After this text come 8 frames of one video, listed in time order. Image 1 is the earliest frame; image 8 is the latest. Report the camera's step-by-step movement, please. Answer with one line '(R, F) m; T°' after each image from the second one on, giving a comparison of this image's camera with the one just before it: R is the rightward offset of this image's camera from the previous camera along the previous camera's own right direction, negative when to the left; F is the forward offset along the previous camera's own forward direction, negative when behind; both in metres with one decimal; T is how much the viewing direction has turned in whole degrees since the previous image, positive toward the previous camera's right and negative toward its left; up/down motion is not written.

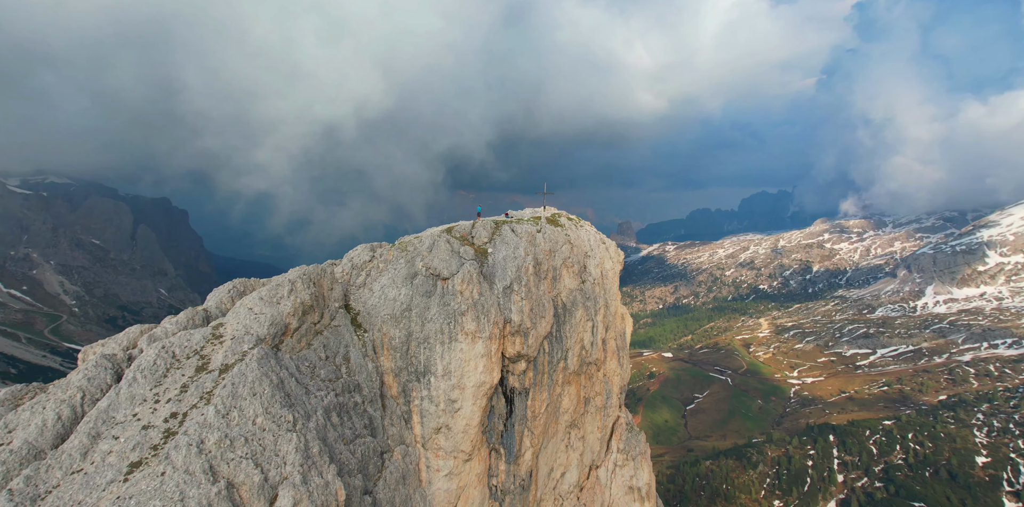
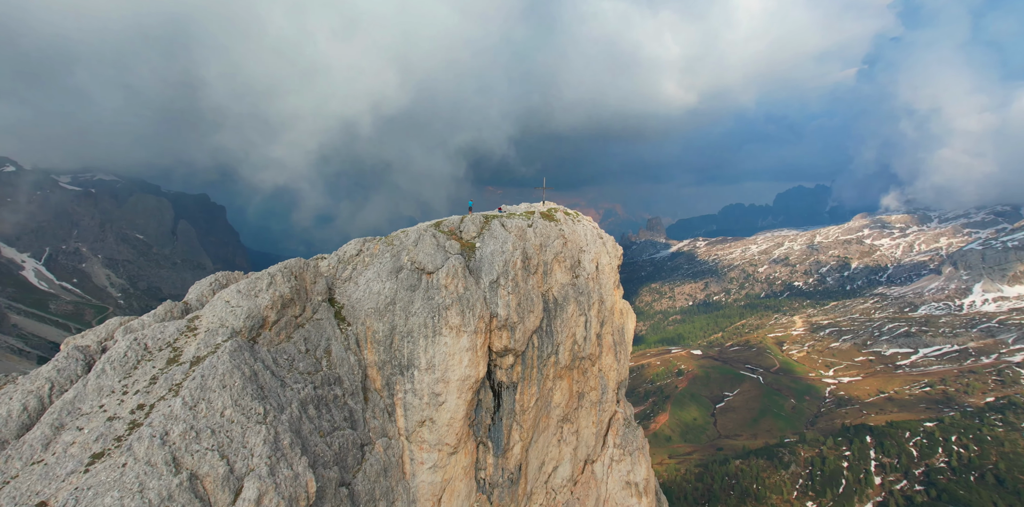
(+1.9, 0.0) m; -1°
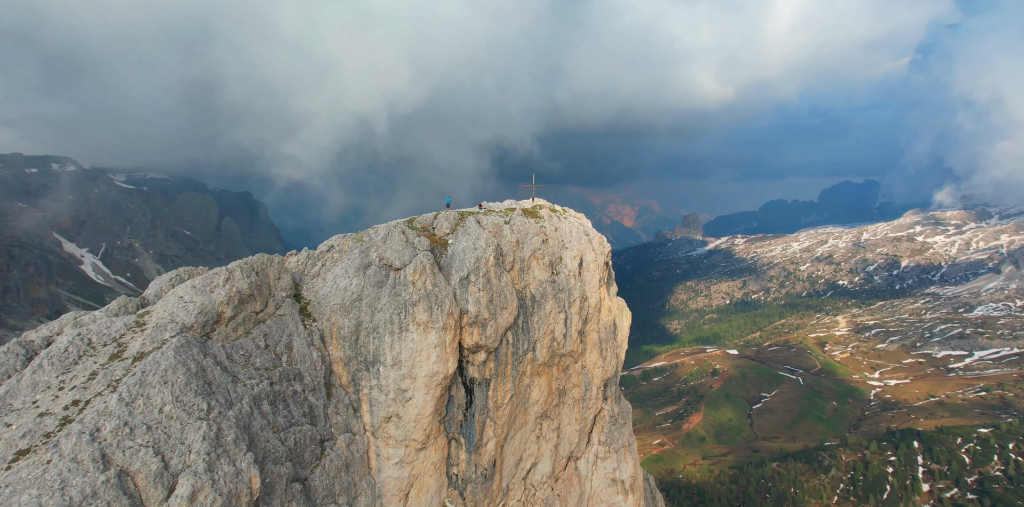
(+2.8, +0.2) m; -1°
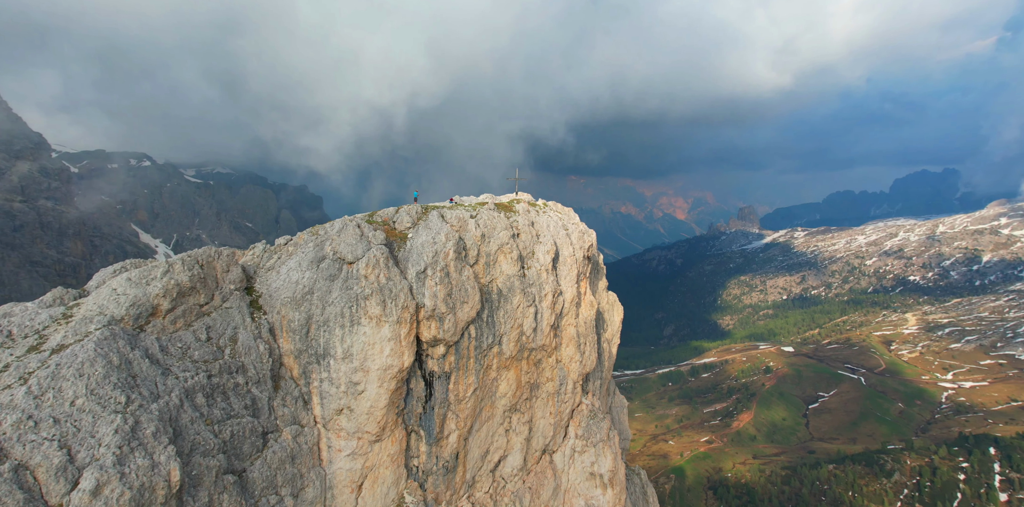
(+4.0, +0.3) m; -1°
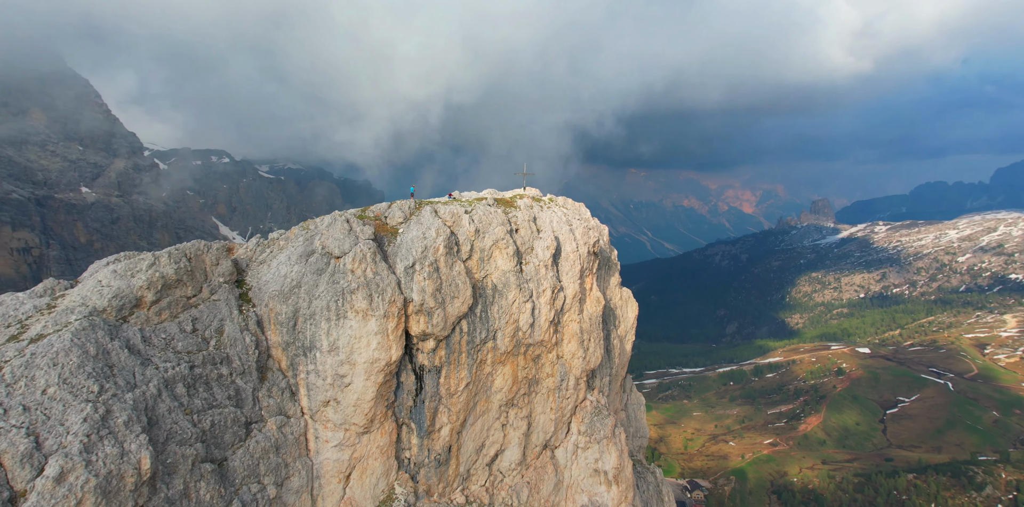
(+3.0, +0.2) m; -3°
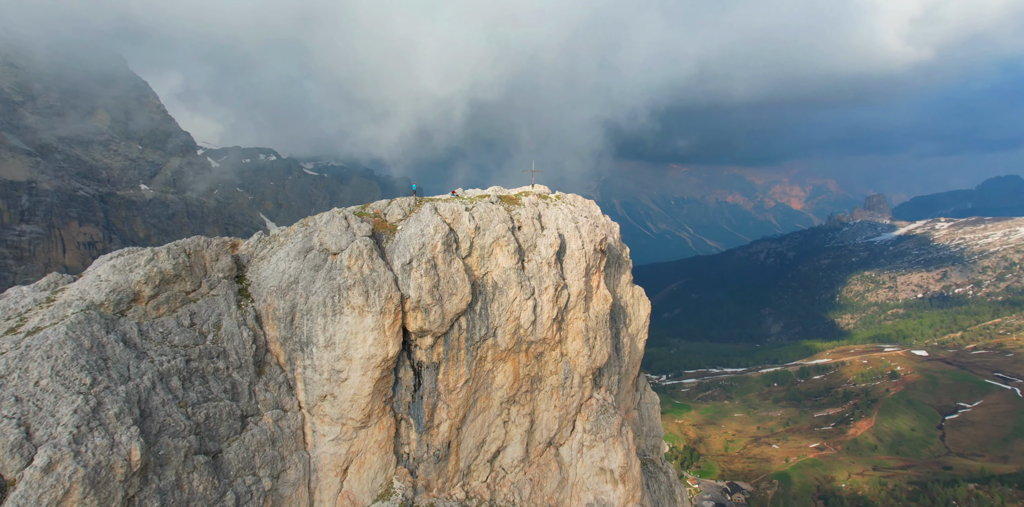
(+1.8, 0.0) m; -2°
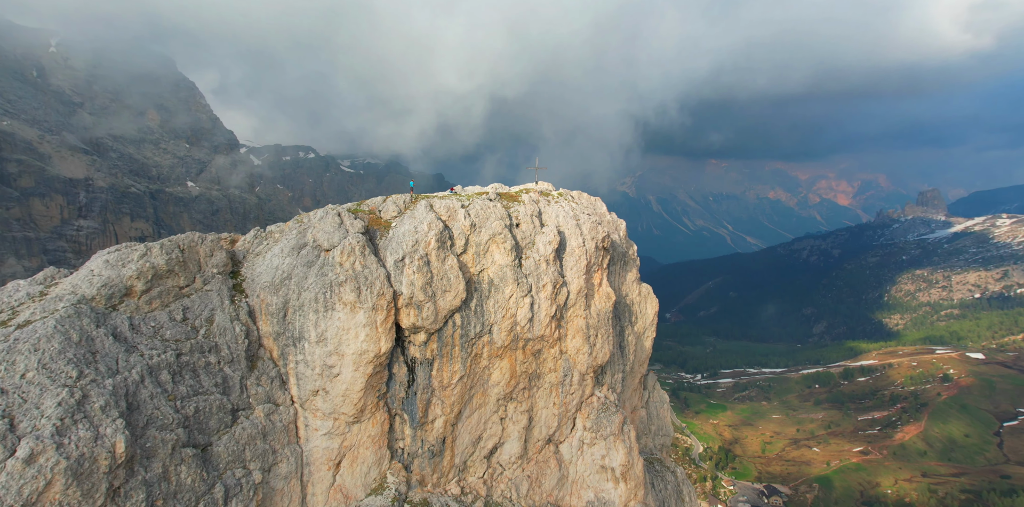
(+1.8, 0.0) m; -2°
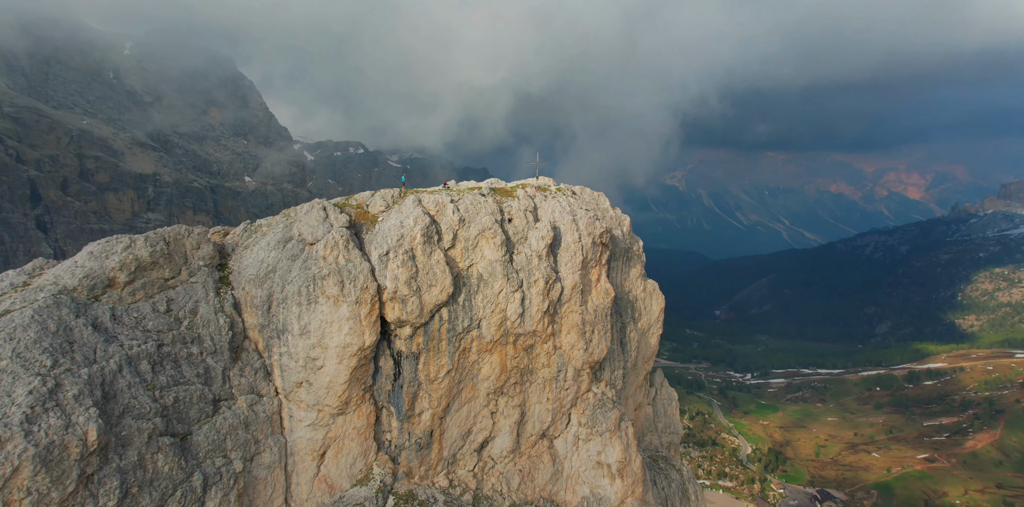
(+2.6, 0.0) m; -2°
